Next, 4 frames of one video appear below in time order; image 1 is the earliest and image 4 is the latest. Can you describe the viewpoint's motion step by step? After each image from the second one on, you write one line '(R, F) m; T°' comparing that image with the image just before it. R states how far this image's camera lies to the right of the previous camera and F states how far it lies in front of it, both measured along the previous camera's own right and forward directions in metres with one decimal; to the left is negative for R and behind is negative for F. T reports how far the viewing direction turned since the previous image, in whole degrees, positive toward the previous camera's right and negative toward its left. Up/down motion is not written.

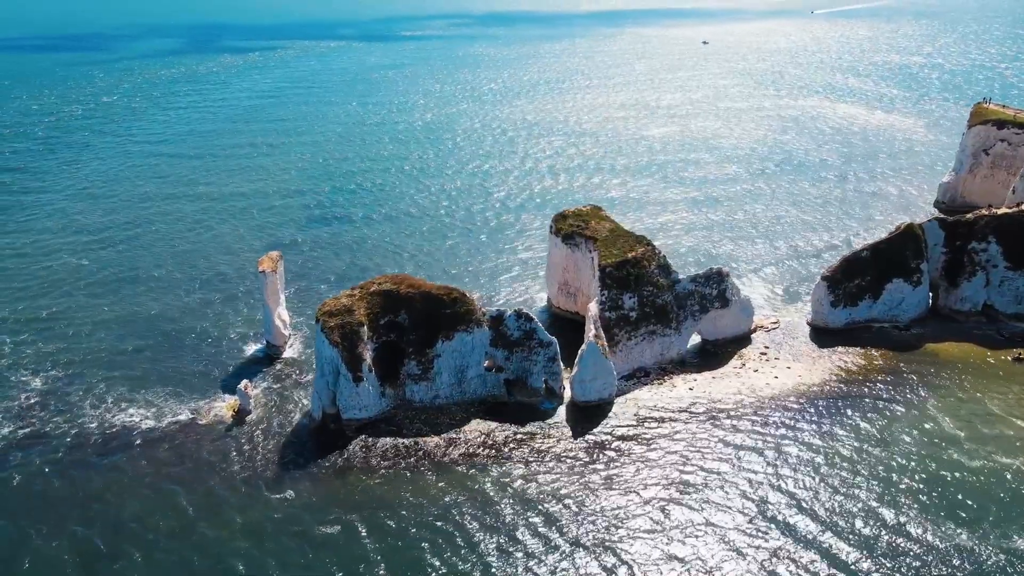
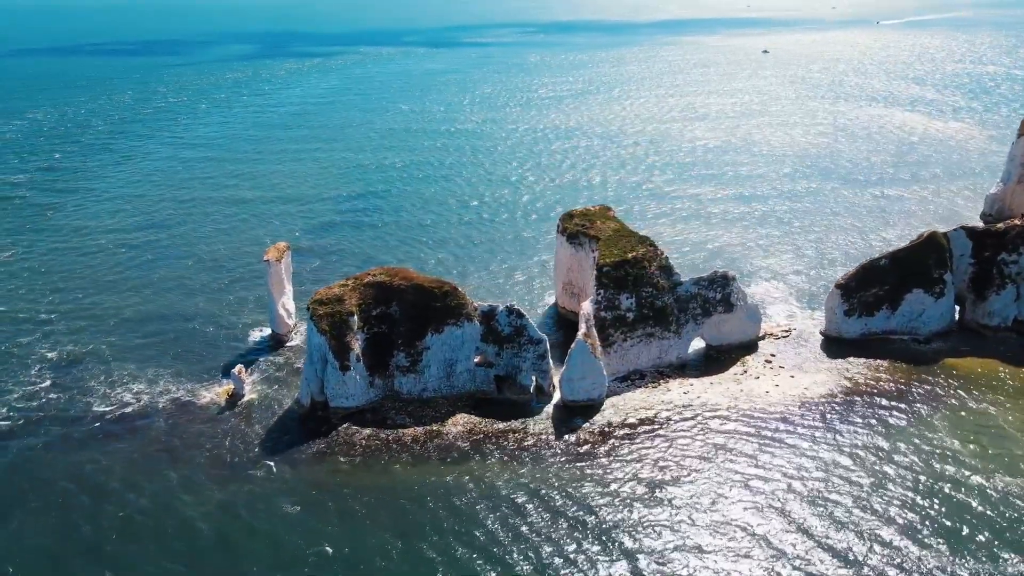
(+2.6, +0.2) m; -5°
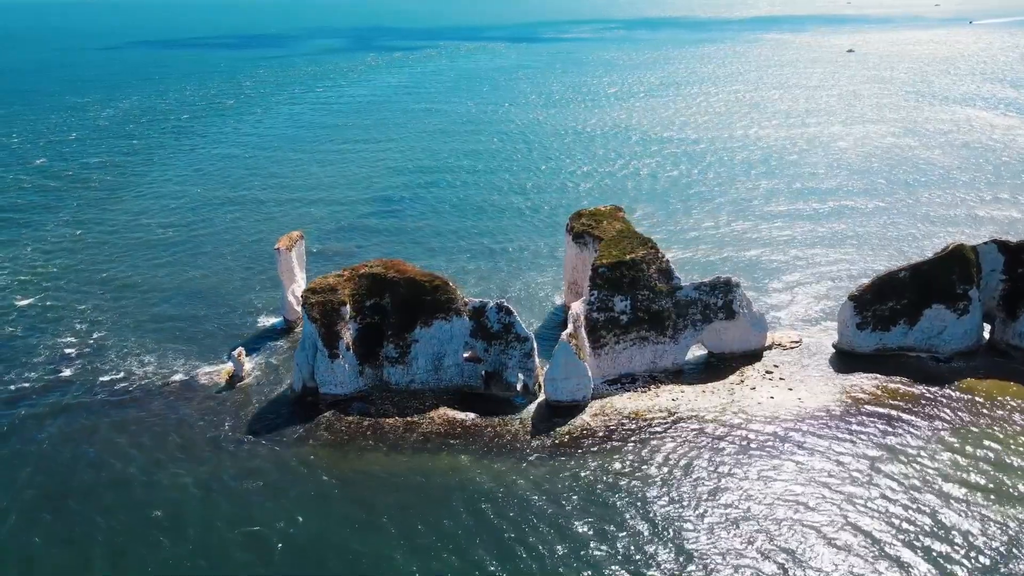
(+3.4, +0.1) m; -6°
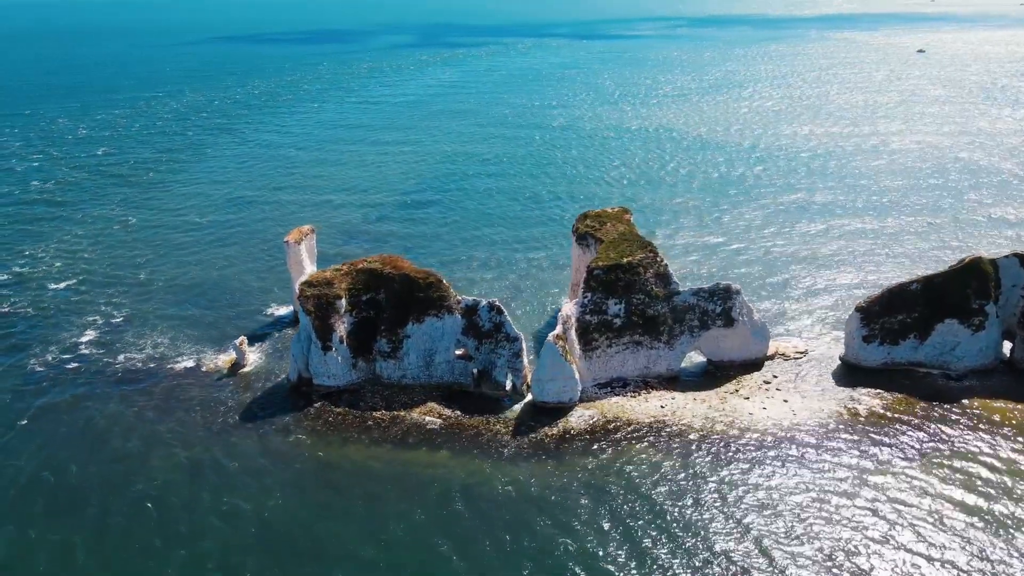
(+2.7, 0.0) m; -5°
